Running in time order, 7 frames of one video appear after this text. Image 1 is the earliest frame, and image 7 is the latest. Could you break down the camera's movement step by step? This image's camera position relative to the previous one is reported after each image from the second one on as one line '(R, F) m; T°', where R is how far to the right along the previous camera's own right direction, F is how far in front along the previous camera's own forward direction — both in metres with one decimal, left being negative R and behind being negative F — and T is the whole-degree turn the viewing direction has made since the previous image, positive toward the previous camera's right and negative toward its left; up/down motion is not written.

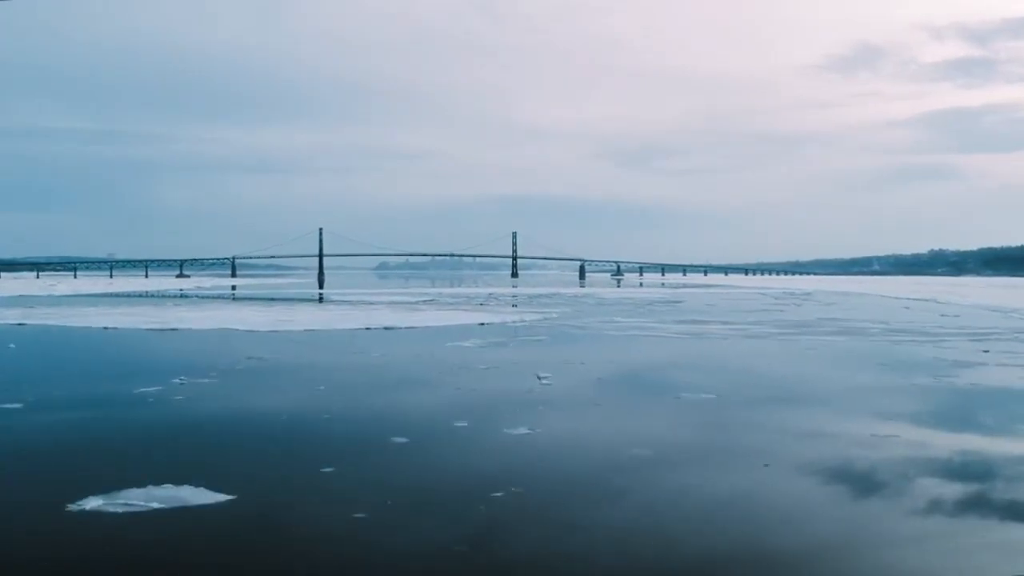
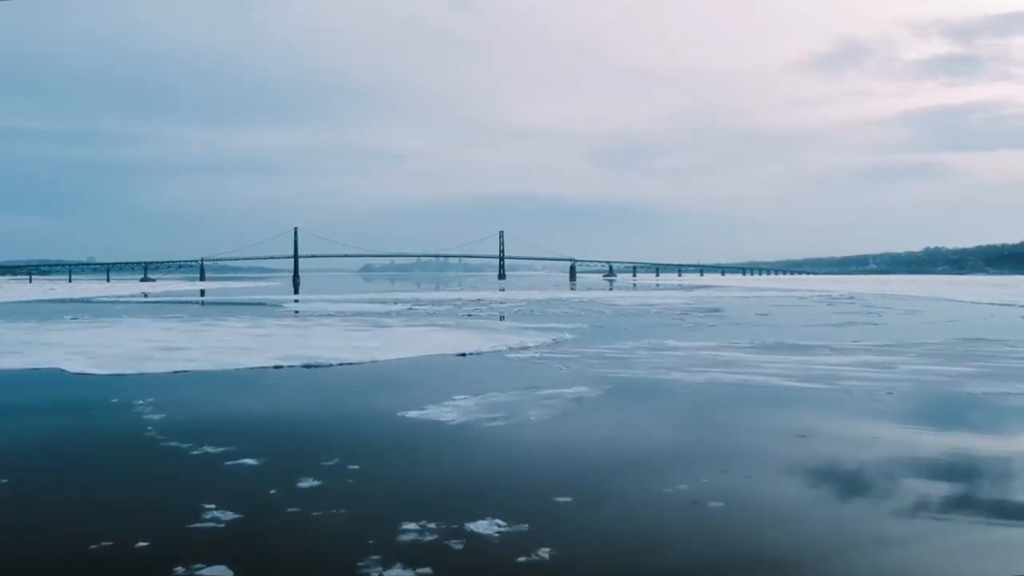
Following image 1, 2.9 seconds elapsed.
(0.0, +1.6) m; +1°
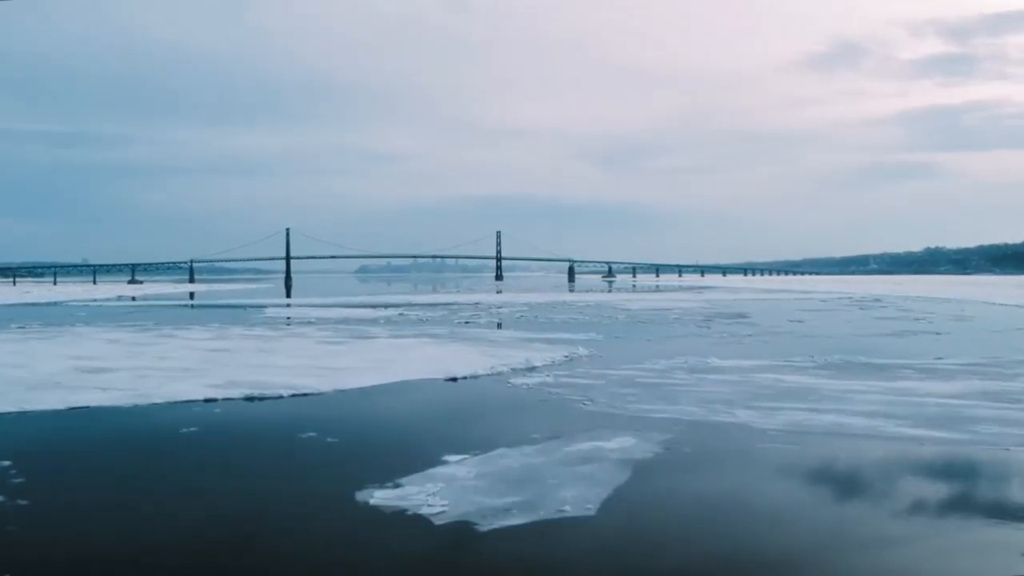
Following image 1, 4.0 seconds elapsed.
(0.0, +0.7) m; 0°
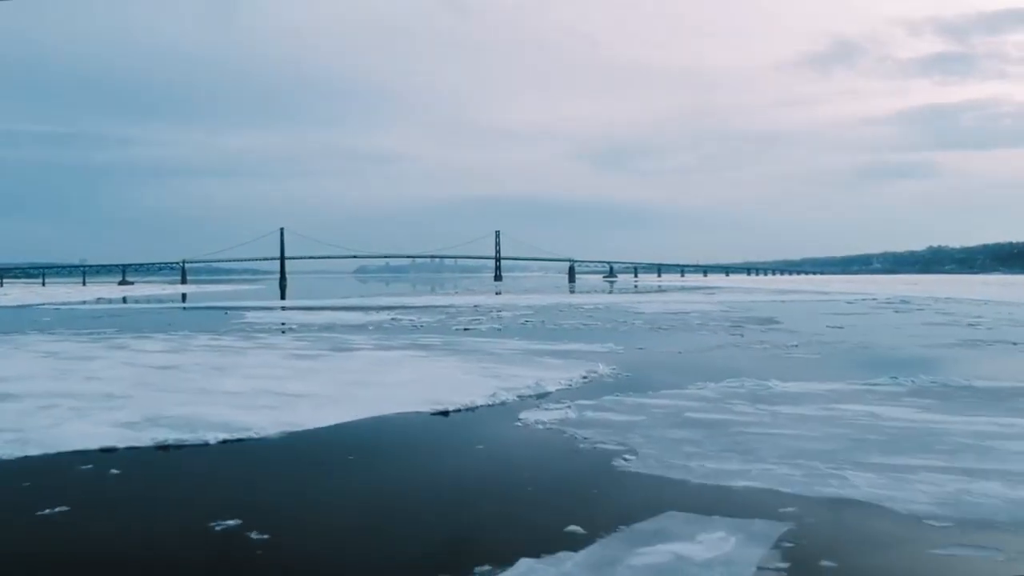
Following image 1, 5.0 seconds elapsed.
(0.0, +0.6) m; 0°
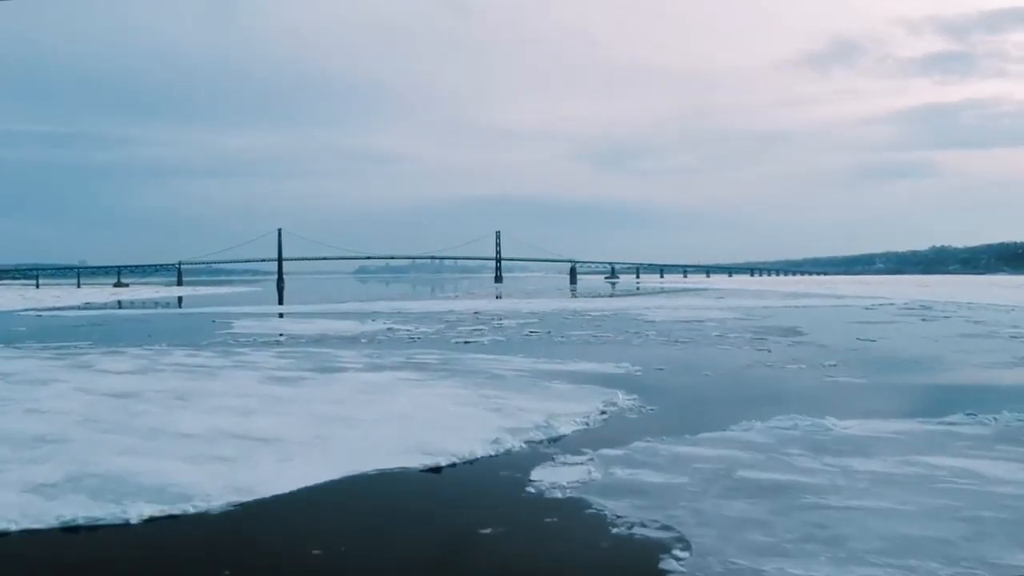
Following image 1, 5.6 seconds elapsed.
(0.0, +0.4) m; 0°
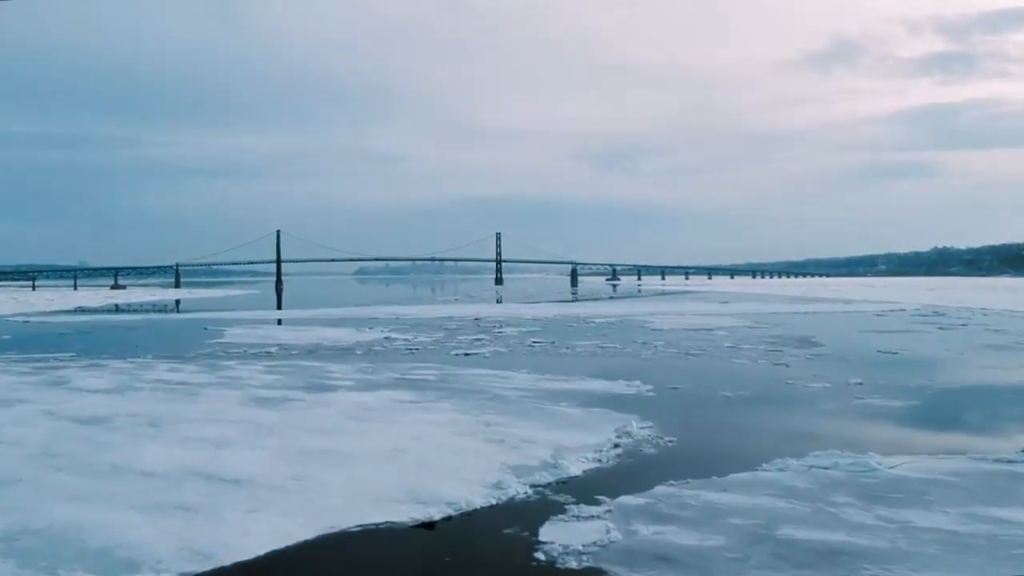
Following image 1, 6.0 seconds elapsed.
(0.0, +0.2) m; 0°
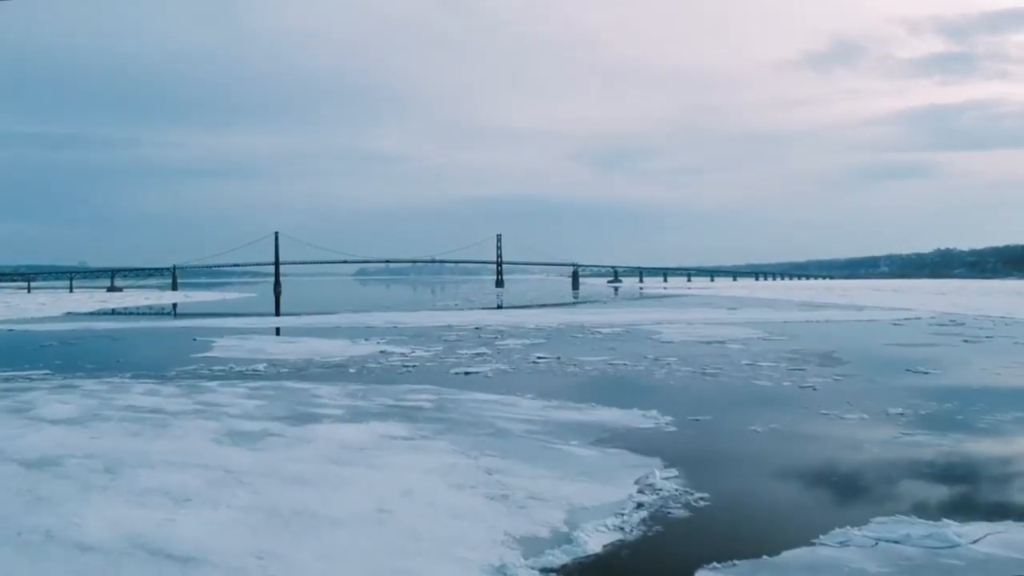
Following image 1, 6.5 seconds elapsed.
(0.0, +0.3) m; 0°
